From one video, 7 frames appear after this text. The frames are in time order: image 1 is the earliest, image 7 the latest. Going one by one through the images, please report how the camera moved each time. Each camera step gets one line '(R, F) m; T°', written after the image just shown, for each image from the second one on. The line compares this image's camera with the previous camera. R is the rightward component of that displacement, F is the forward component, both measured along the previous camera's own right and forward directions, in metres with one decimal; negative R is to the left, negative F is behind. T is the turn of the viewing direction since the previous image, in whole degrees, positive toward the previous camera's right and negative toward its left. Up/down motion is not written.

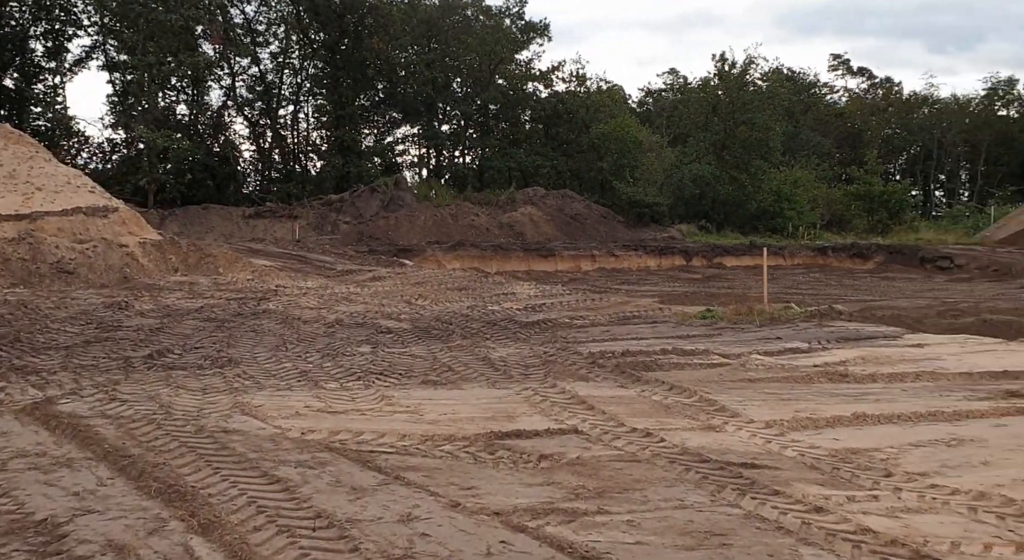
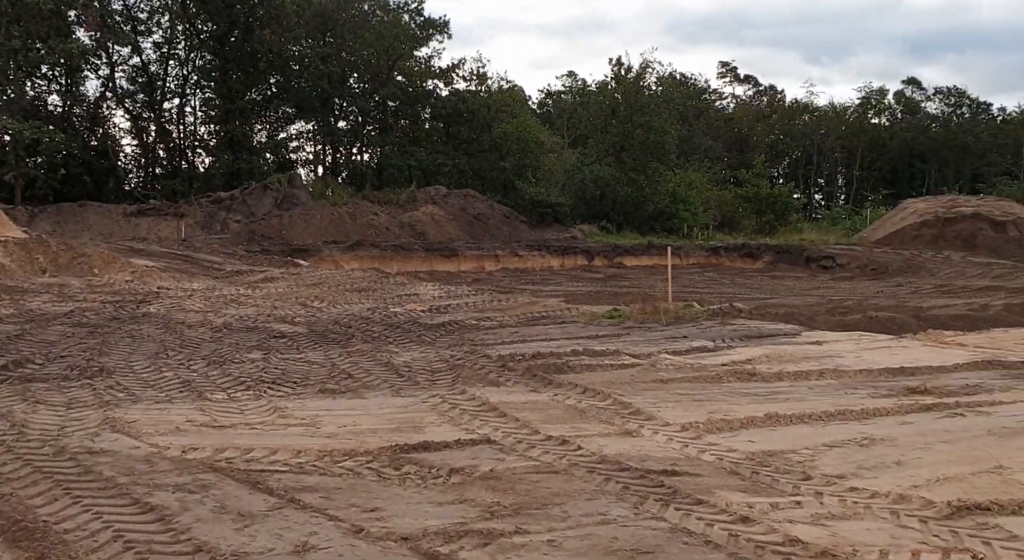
(0.0, +0.3) m; +6°
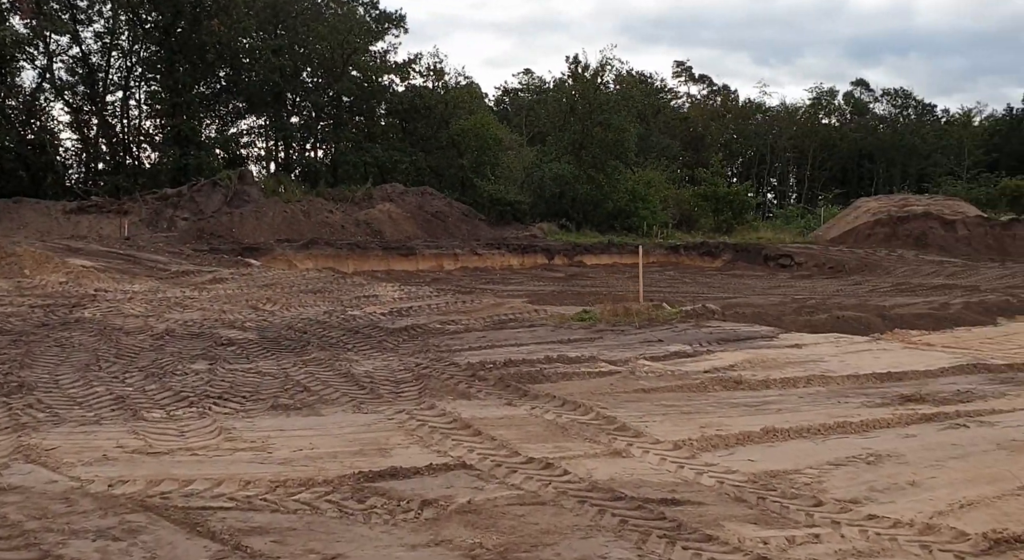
(-0.1, +0.5) m; +3°
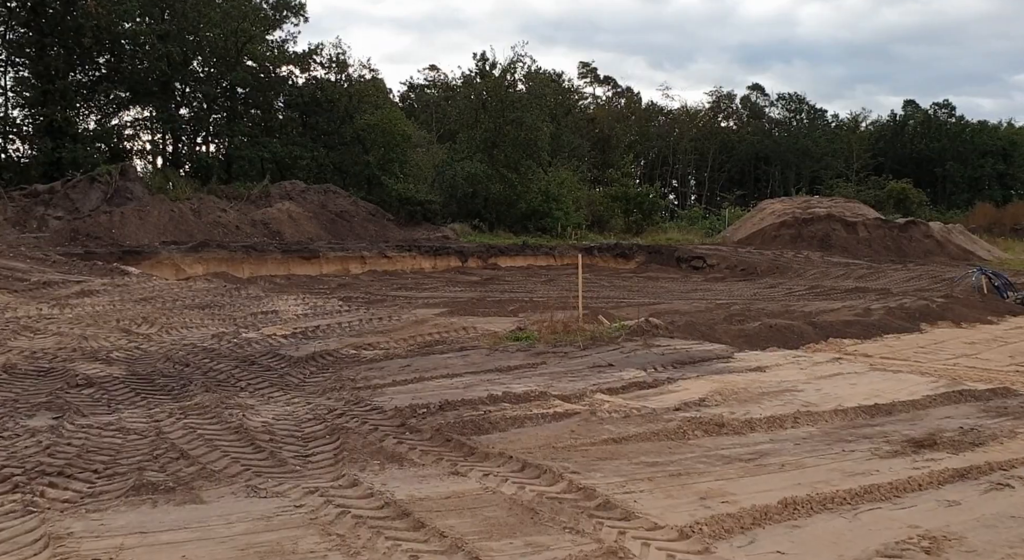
(-0.2, +1.3) m; +6°
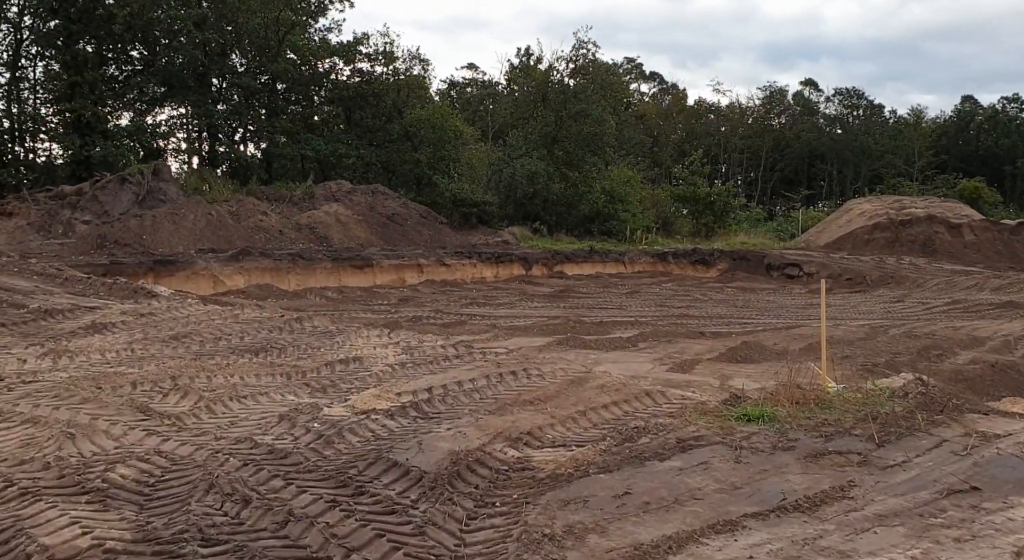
(-1.2, +3.3) m; -2°
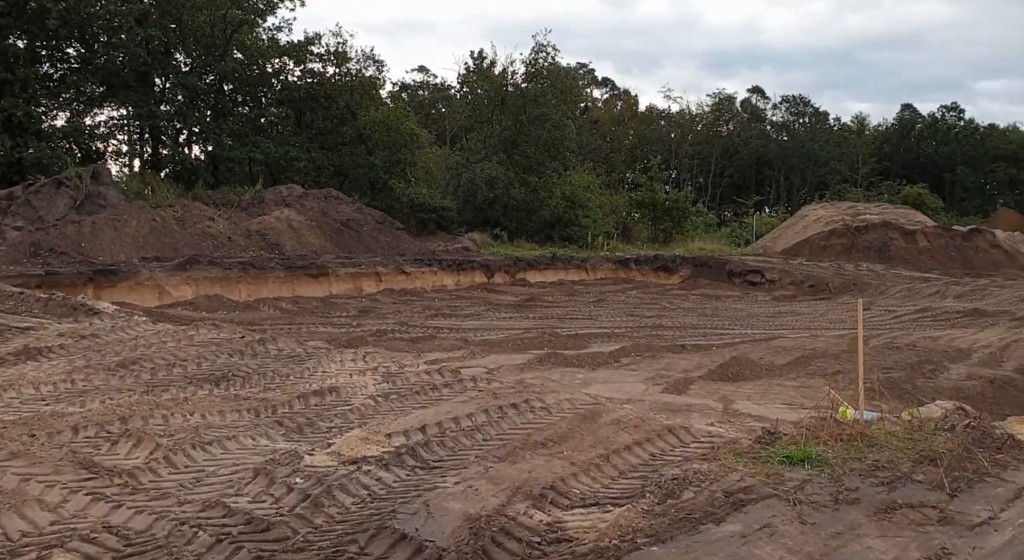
(-0.3, +0.8) m; +3°
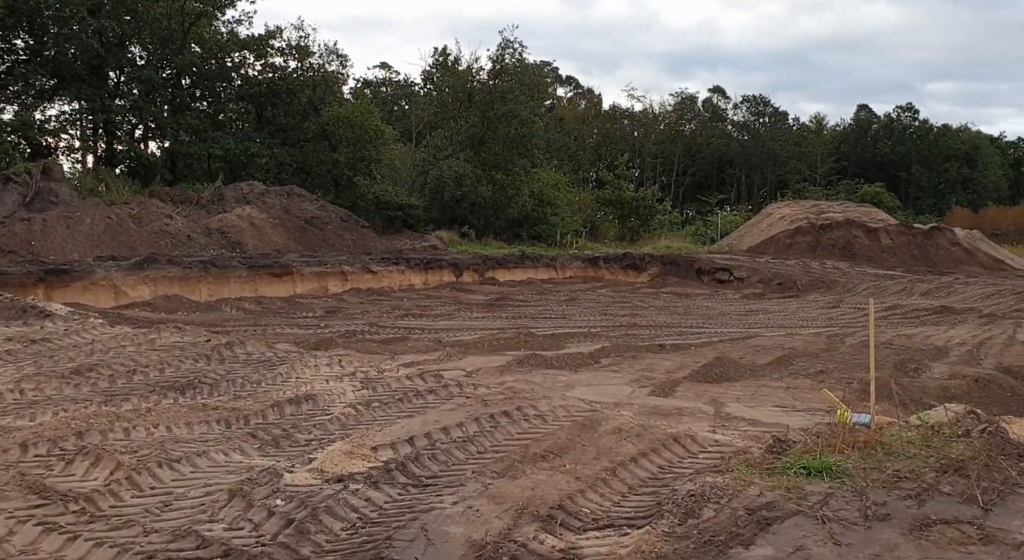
(-0.2, +0.4) m; +2°
